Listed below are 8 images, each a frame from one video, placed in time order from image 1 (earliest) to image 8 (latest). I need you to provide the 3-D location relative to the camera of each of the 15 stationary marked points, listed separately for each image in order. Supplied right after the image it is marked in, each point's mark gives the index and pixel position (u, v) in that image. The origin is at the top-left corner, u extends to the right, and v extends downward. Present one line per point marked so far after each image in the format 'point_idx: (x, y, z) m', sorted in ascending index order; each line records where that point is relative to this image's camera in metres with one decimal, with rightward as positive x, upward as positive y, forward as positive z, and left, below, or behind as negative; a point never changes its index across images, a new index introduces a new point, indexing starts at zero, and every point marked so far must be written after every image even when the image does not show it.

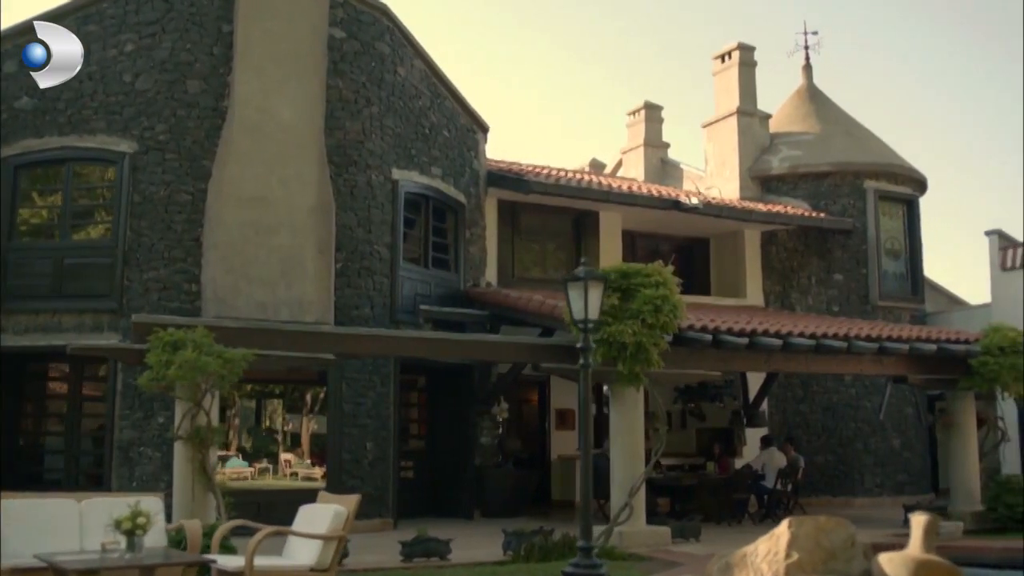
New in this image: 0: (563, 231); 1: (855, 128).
0: (+0.7, +0.9, +17.4) m
1: (+5.8, +2.7, +19.3) m
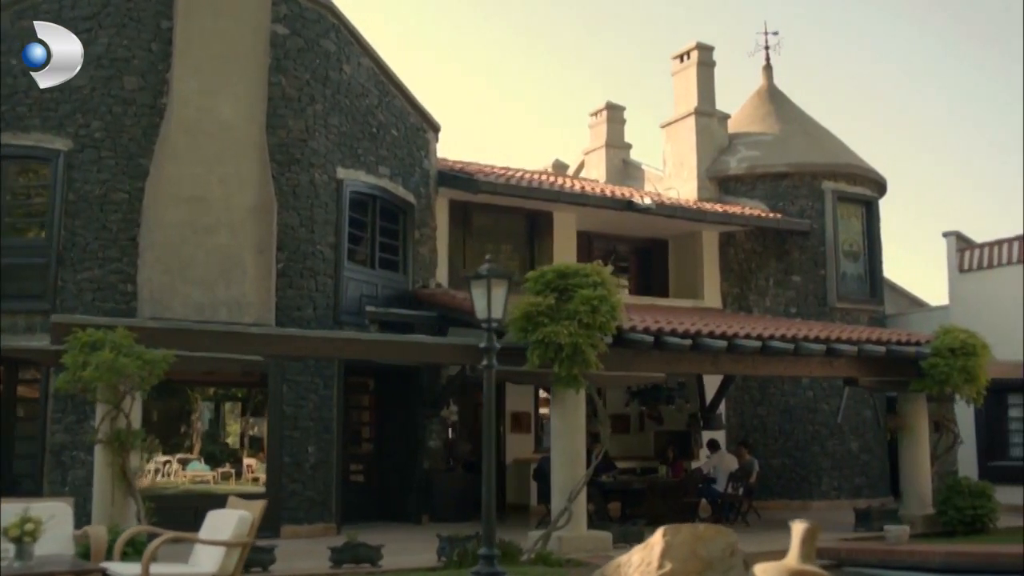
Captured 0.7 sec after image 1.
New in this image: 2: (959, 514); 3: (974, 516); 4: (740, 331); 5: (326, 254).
0: (0.0, +0.8, +17.2) m
1: (+5.1, +2.7, +19.2) m
2: (+5.5, -2.8, +13.8) m
3: (+5.6, -2.8, +13.8) m
4: (+2.6, -0.5, +12.7) m
5: (-2.3, +0.4, +14.1) m
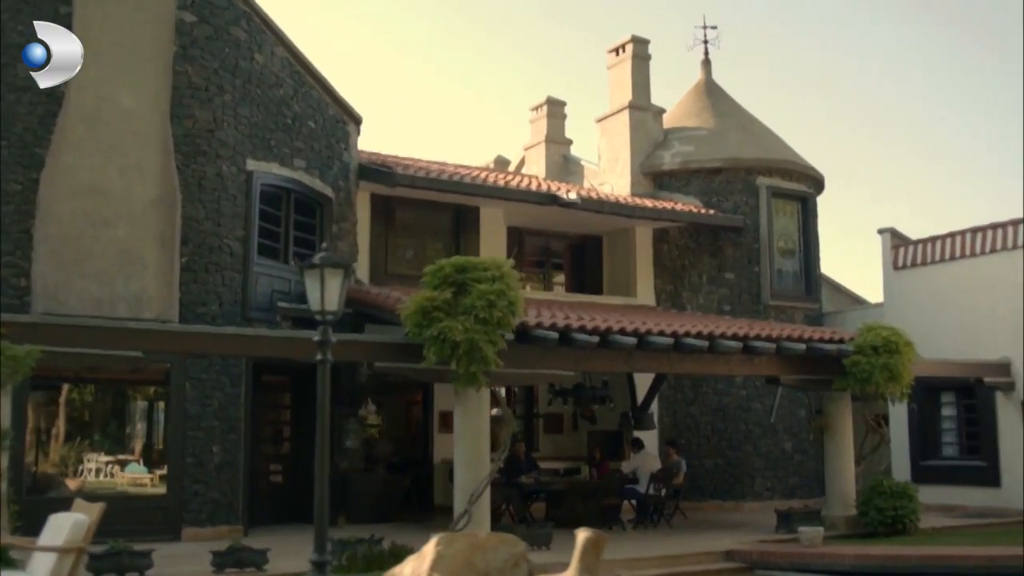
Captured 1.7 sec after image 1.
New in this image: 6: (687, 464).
0: (-1.1, +0.9, +16.8) m
1: (+3.9, +2.7, +18.9) m
2: (+4.4, -2.7, +13.6) m
3: (+4.6, -2.8, +13.5) m
4: (+1.5, -0.4, +12.3) m
5: (-3.3, +0.5, +13.6) m
6: (+2.7, -2.8, +17.6) m
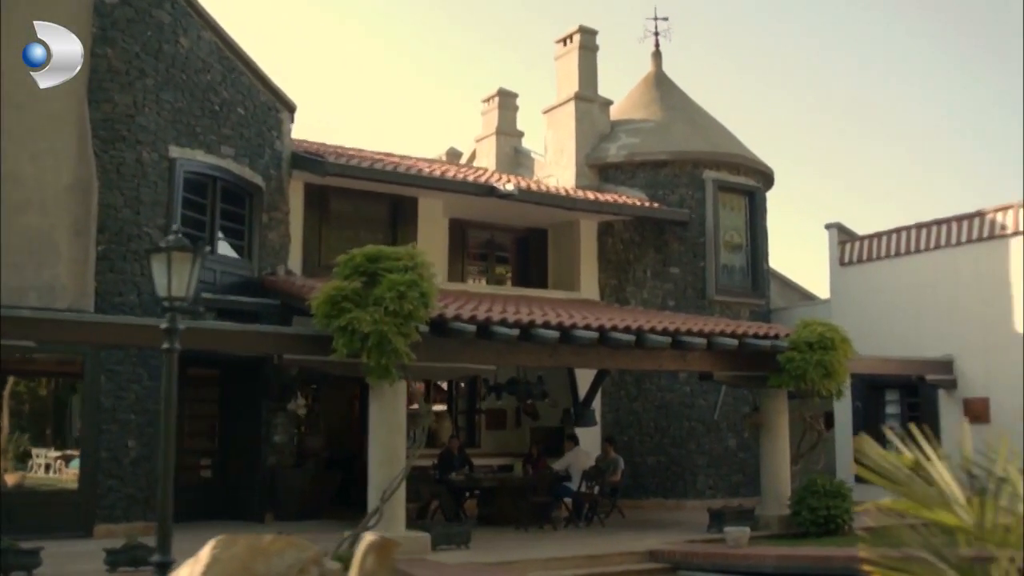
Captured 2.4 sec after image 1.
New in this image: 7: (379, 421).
0: (-2.0, +1.0, +16.5) m
1: (+3.0, +2.8, +18.6) m
2: (+3.5, -2.7, +13.3) m
3: (+3.7, -2.7, +13.3) m
4: (+0.7, -0.4, +12.0) m
5: (-4.2, +0.6, +13.3) m
6: (+1.8, -2.7, +17.3) m
7: (-1.3, -1.3, +11.3) m
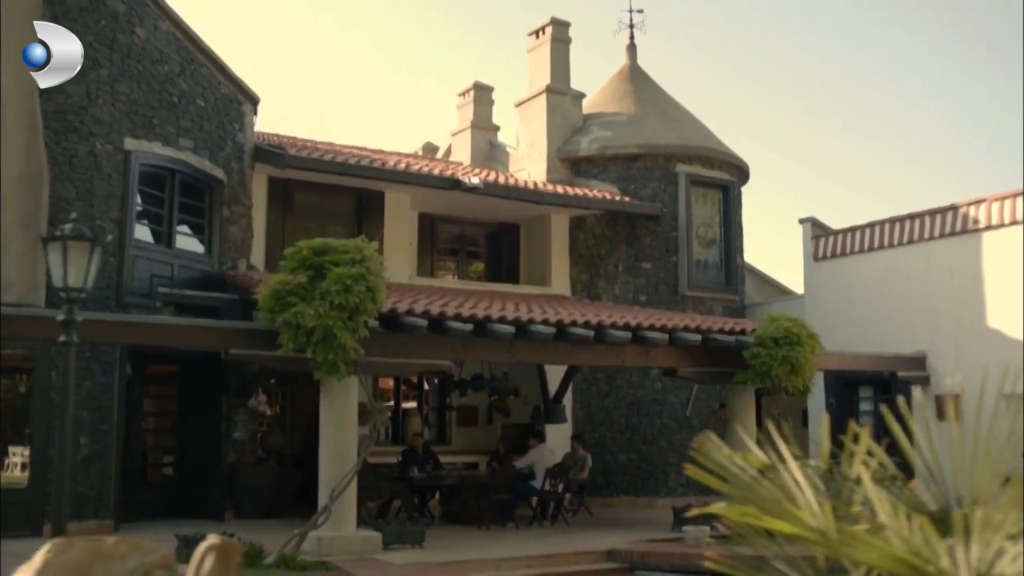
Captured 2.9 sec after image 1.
0: (-2.4, +1.1, +16.2) m
1: (+2.6, +2.9, +18.4) m
2: (+3.1, -2.6, +13.1) m
3: (+3.2, -2.6, +13.1) m
4: (+0.3, -0.3, +11.8) m
5: (-4.7, +0.7, +13.0) m
6: (+1.3, -2.6, +17.1) m
7: (-1.8, -1.3, +11.0) m
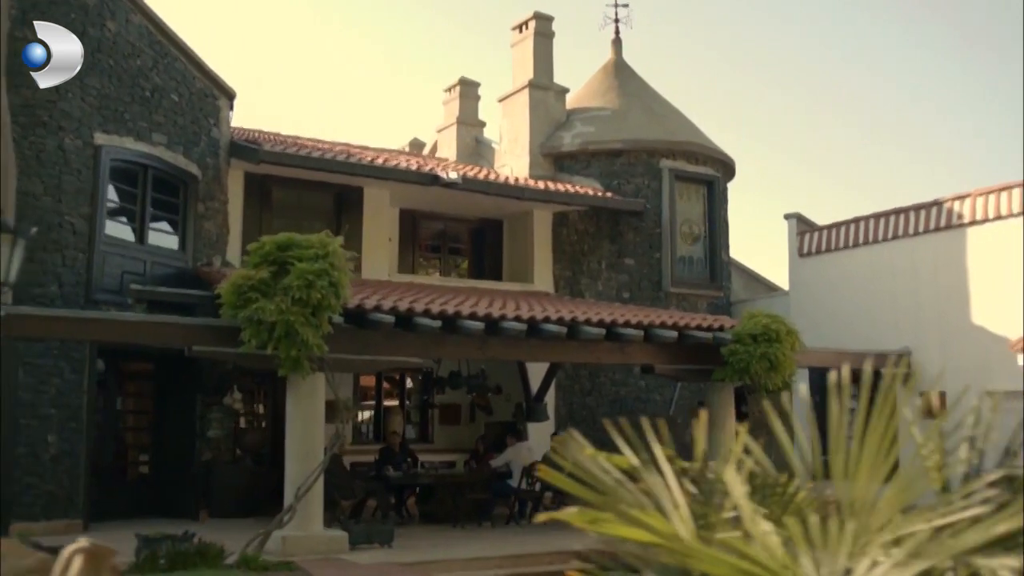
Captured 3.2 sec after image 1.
0: (-2.7, +1.1, +16.1) m
1: (+2.3, +2.9, +18.2) m
2: (+2.8, -2.6, +12.9) m
3: (+3.0, -2.6, +12.9) m
4: (0.0, -0.3, +11.6) m
5: (-4.9, +0.7, +12.9) m
6: (+1.1, -2.5, +16.9) m
7: (-2.1, -1.2, +10.9) m
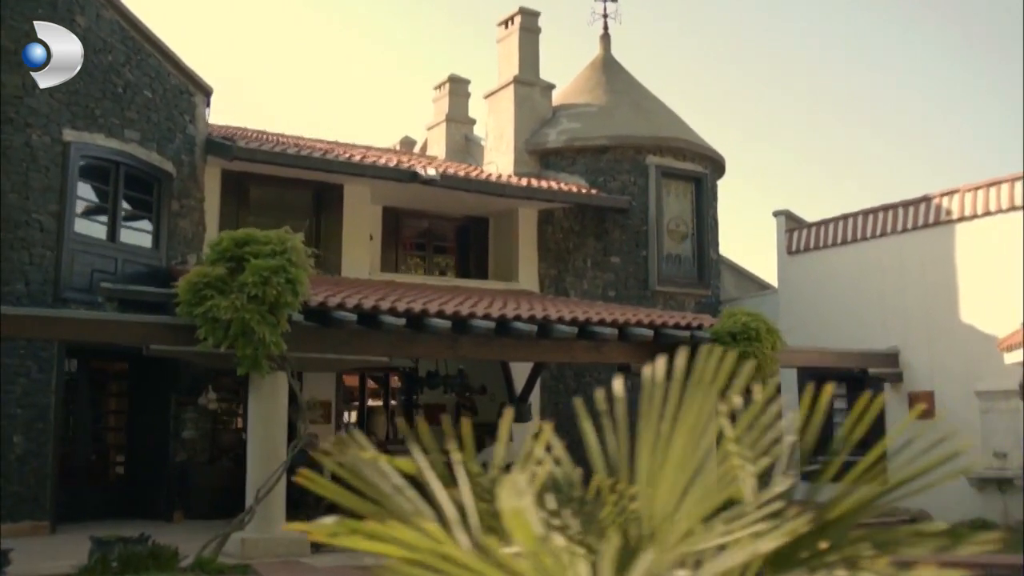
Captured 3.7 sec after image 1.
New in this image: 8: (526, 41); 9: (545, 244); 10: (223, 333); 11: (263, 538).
0: (-3.0, +1.1, +15.9) m
1: (+2.1, +3.0, +17.9) m
2: (+2.5, -2.5, +12.6) m
3: (+2.7, -2.6, +12.6) m
4: (-0.4, -0.2, +11.4) m
5: (-5.2, +0.7, +12.7) m
6: (+0.8, -2.5, +16.7) m
7: (-2.4, -1.2, +10.7) m
8: (+0.2, +3.9, +18.0) m
9: (+0.5, +0.7, +17.0) m
10: (-2.5, -0.4, +9.7) m
11: (-2.3, -2.3, +10.4) m
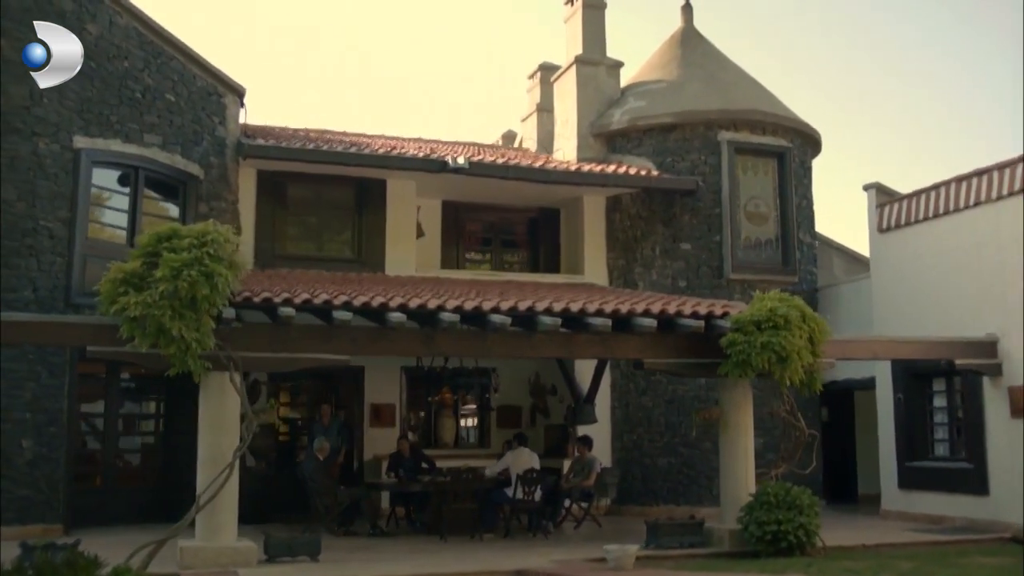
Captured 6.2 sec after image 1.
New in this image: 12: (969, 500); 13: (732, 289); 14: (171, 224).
0: (-2.3, +1.1, +15.5) m
1: (+3.0, +3.1, +16.4) m
2: (+2.5, -2.3, +11.1) m
3: (+2.6, -2.4, +11.0) m
4: (-0.7, -0.1, +10.5) m
5: (-5.2, +0.7, +12.8) m
6: (+1.7, -2.4, +15.4) m
7: (-2.8, -1.2, +10.2) m
8: (+1.2, +4.0, +16.9) m
9: (+1.3, +0.8, +15.8) m
10: (-3.1, -0.4, +9.3) m
11: (-2.7, -2.3, +9.9) m
12: (+5.3, -2.5, +13.2) m
13: (+3.1, 0.0, +15.6) m
14: (-3.0, +0.5, +9.7) m
